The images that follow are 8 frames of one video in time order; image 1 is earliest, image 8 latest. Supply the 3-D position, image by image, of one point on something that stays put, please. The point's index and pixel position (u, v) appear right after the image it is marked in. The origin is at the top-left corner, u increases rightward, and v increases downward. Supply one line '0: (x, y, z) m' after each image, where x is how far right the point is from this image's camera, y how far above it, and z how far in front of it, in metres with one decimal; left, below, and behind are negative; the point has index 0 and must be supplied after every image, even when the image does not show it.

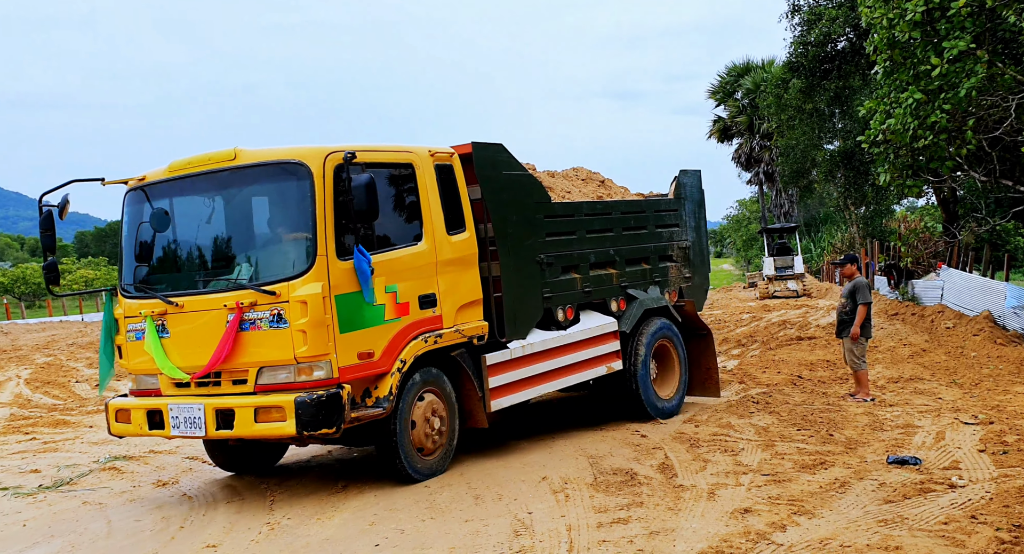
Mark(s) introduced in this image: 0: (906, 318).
0: (+7.6, -0.7, +19.0) m
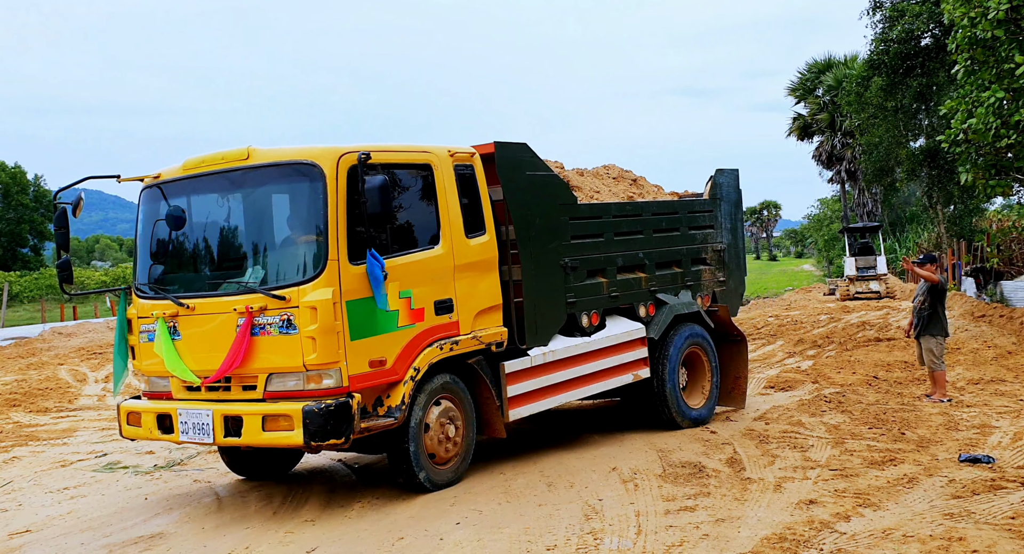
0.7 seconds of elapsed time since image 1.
0: (+8.6, -0.8, +18.2) m
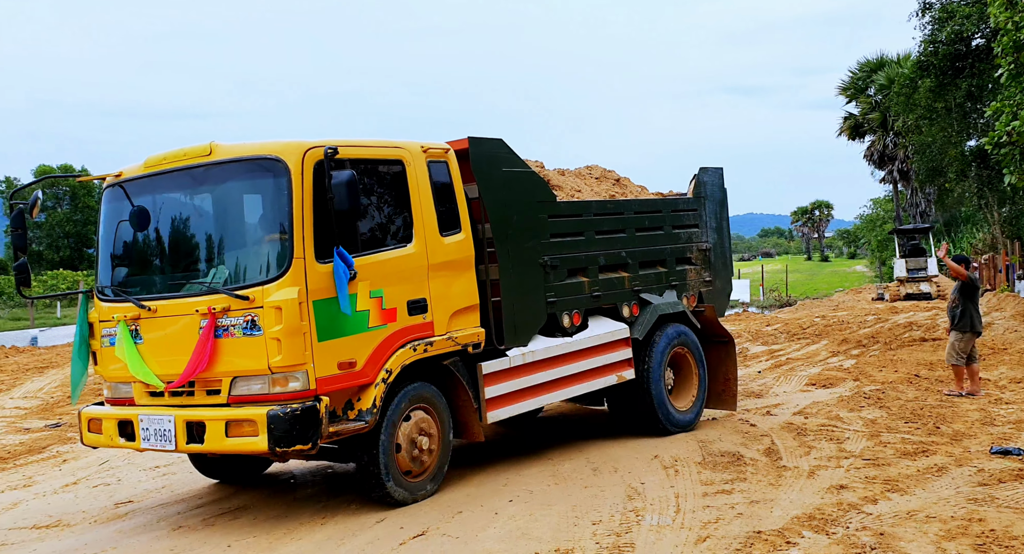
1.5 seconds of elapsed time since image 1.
0: (+8.9, -0.8, +17.6) m
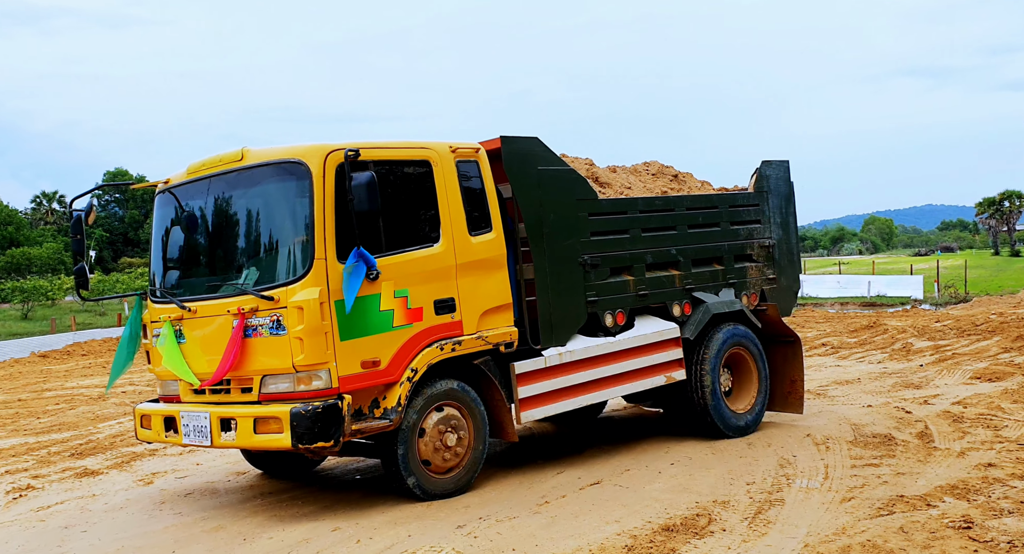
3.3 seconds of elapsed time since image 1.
0: (+10.6, -0.7, +15.9) m
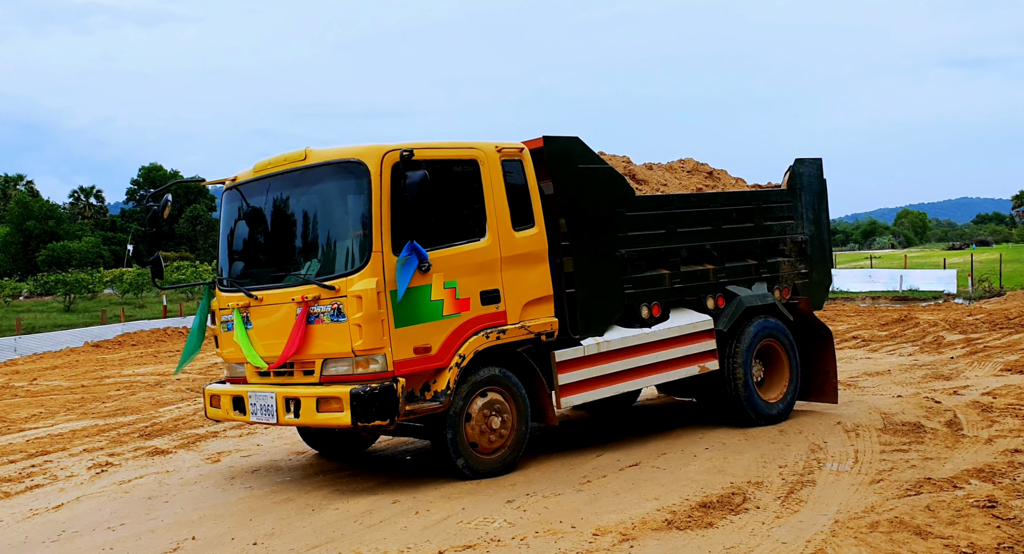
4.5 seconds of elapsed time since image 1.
0: (+11.2, -0.6, +16.0) m
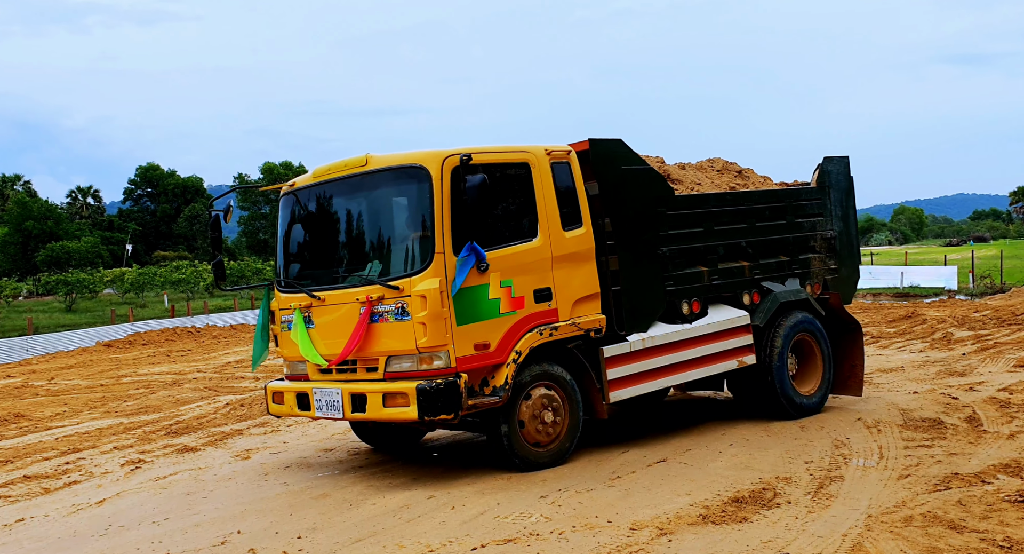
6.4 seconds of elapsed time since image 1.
0: (+11.6, -0.6, +16.4) m
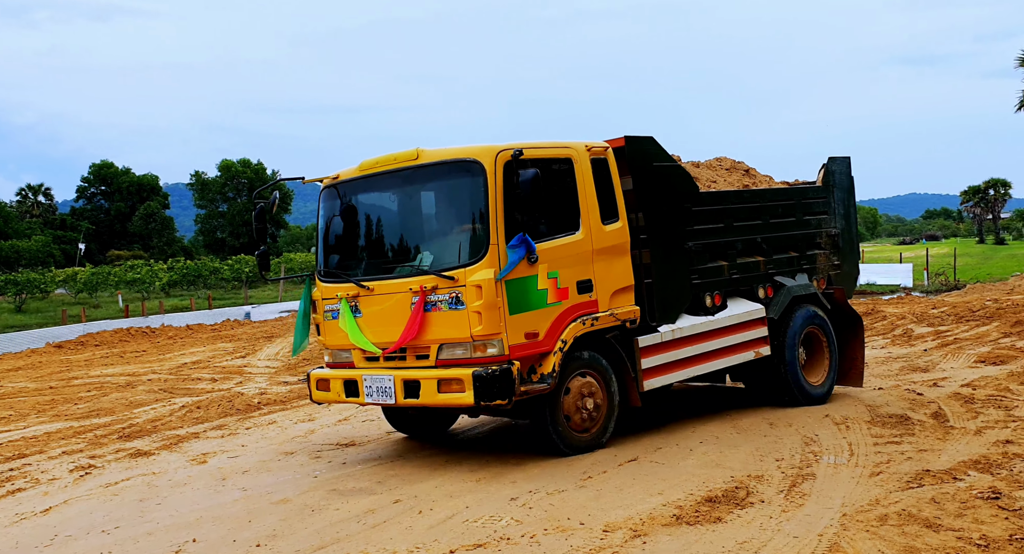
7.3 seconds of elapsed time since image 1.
0: (+11.1, -0.5, +16.2) m
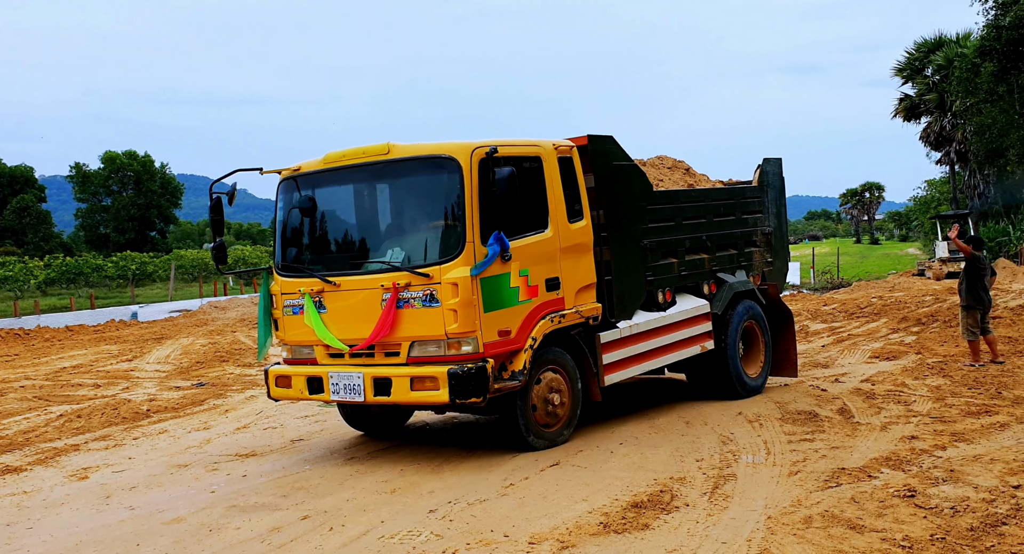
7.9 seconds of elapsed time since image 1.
0: (+9.8, -0.4, +16.3) m
